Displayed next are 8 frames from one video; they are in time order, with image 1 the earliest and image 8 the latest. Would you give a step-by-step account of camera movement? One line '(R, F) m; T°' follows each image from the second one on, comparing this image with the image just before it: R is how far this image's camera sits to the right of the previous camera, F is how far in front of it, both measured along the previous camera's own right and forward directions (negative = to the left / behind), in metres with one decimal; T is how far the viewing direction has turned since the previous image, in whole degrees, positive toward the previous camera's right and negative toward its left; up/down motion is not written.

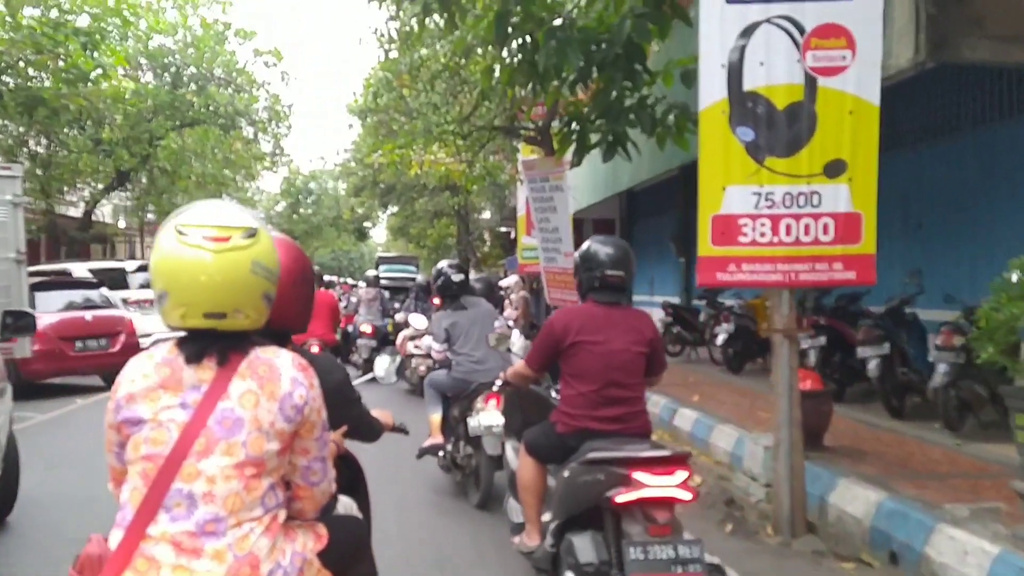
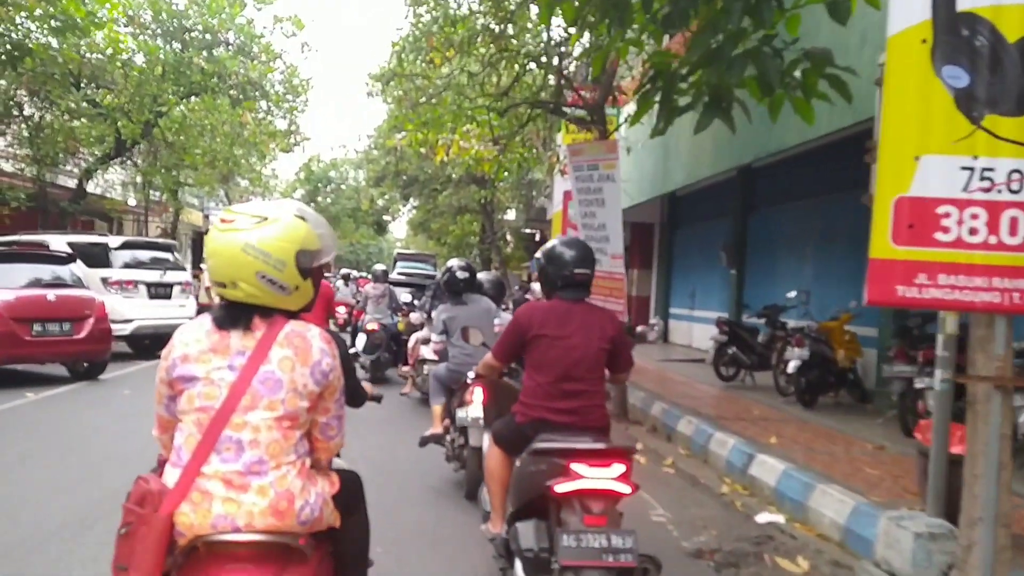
(-0.2, +1.5) m; -1°
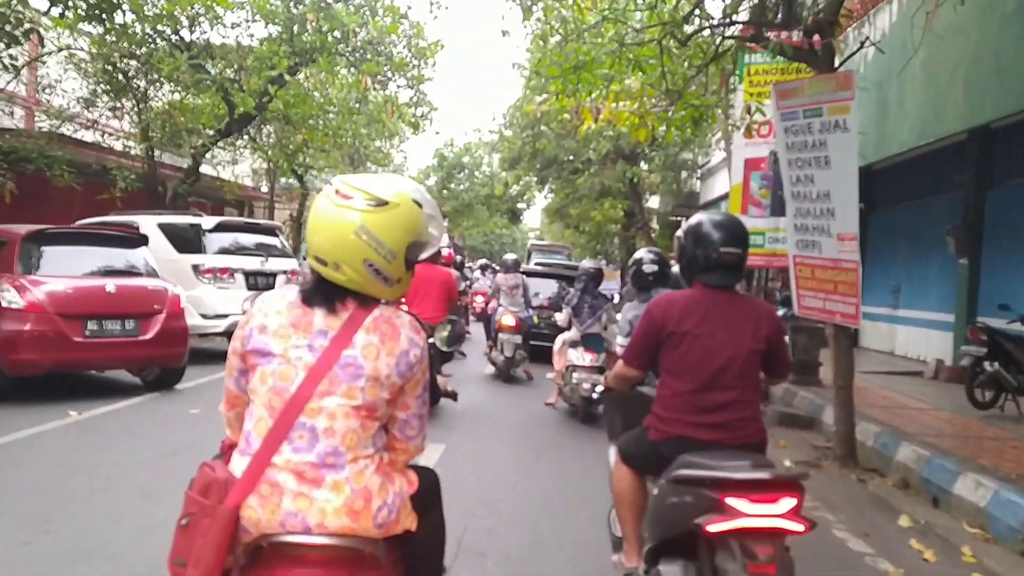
(-0.4, +2.2) m; -9°
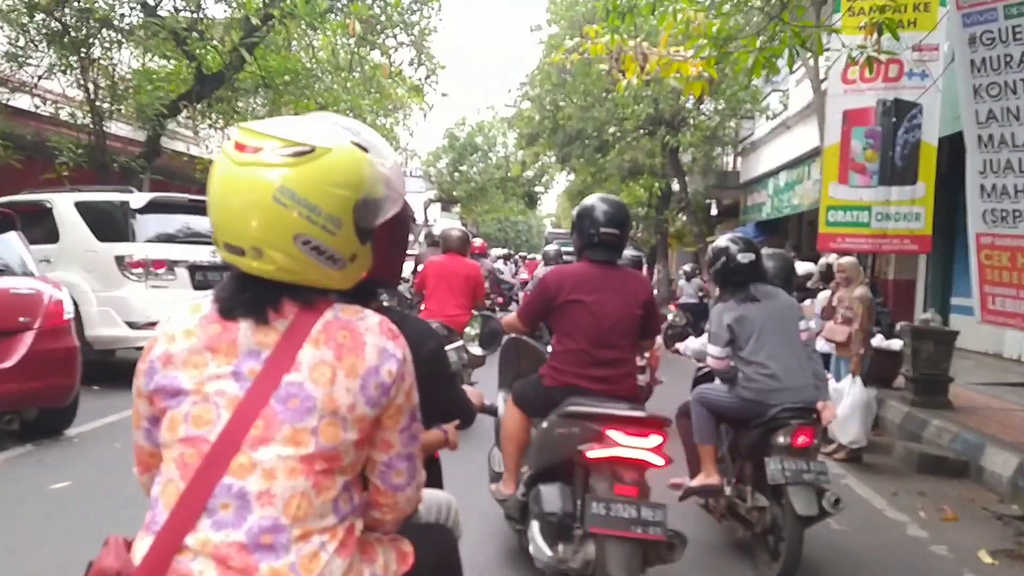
(-0.1, +2.2) m; -1°
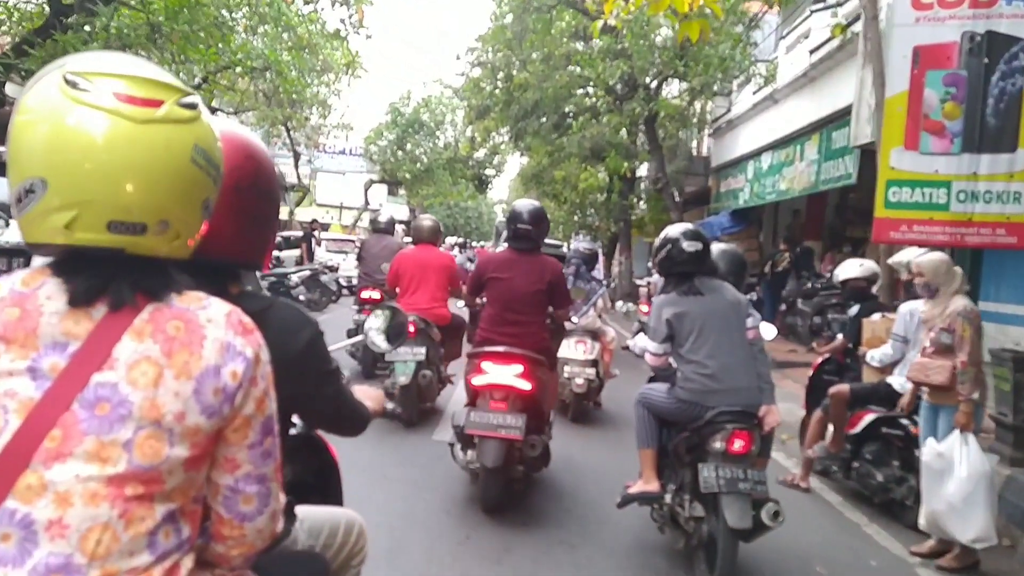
(+0.1, +2.2) m; +3°
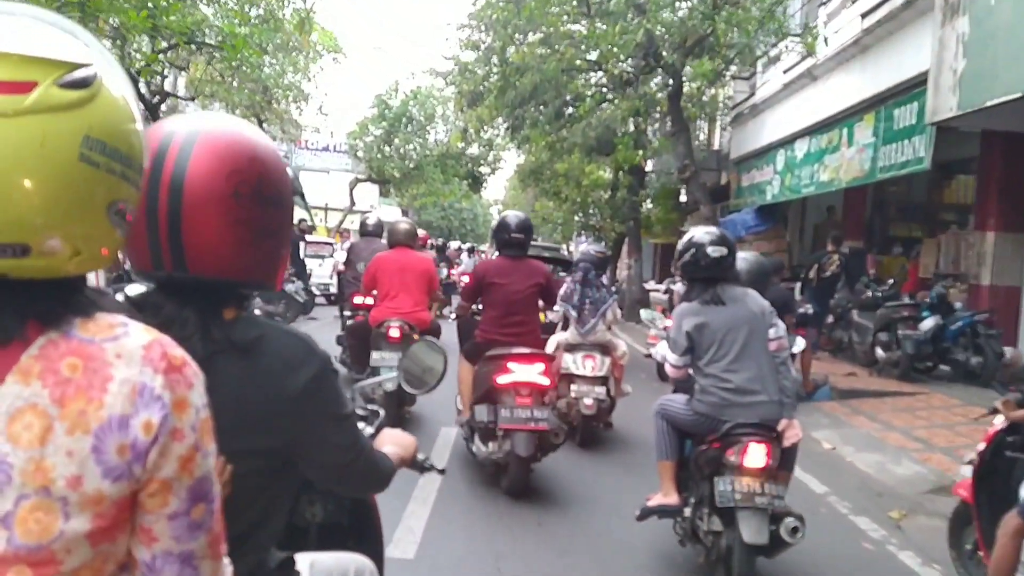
(0.0, +1.9) m; 0°
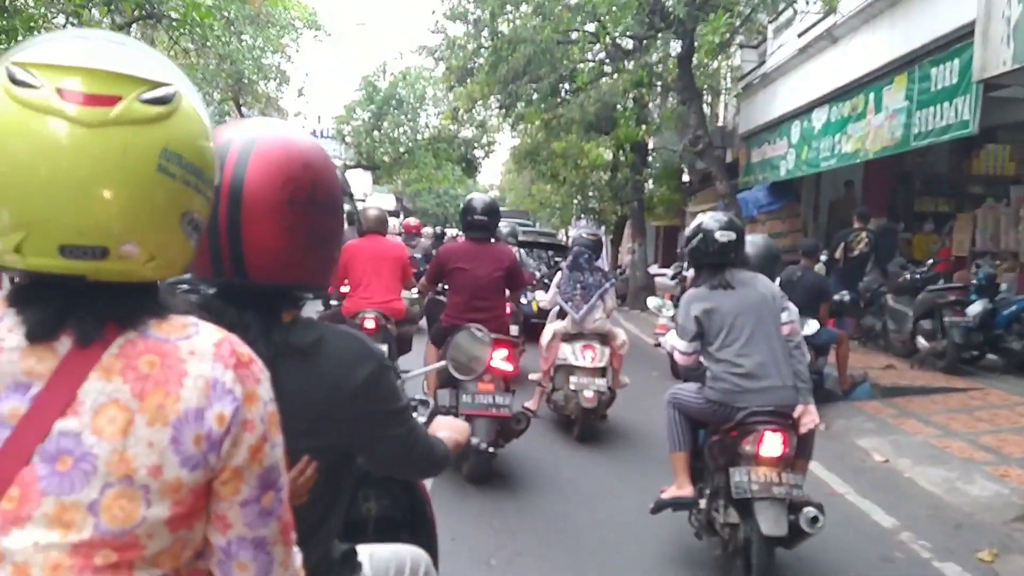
(0.0, +0.9) m; 0°
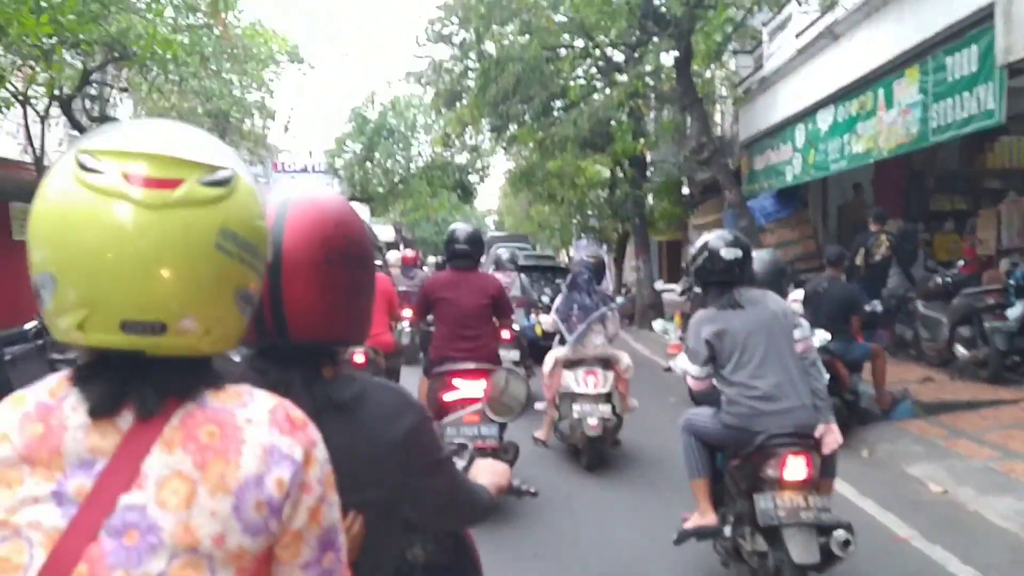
(0.0, +0.5) m; 0°
